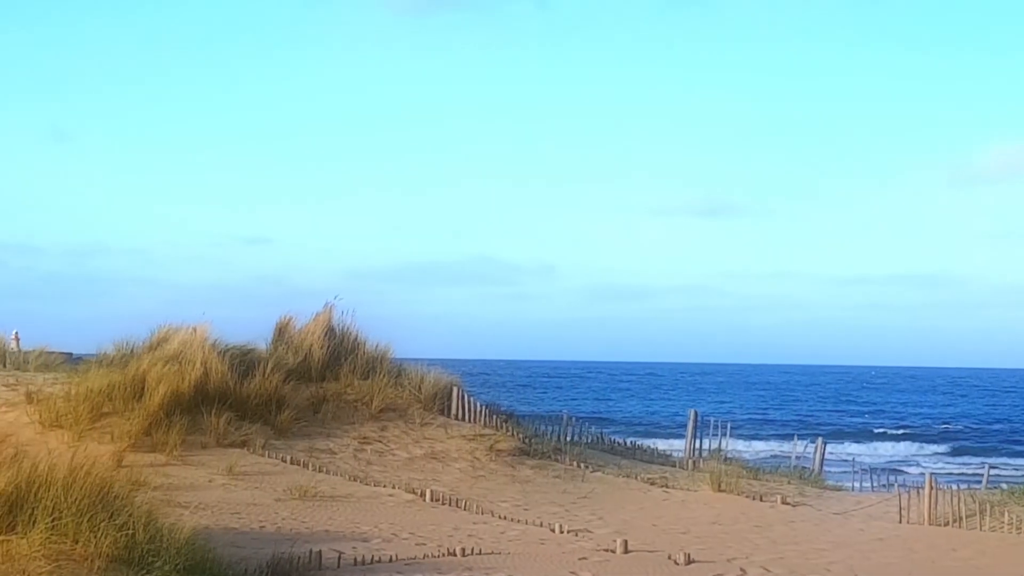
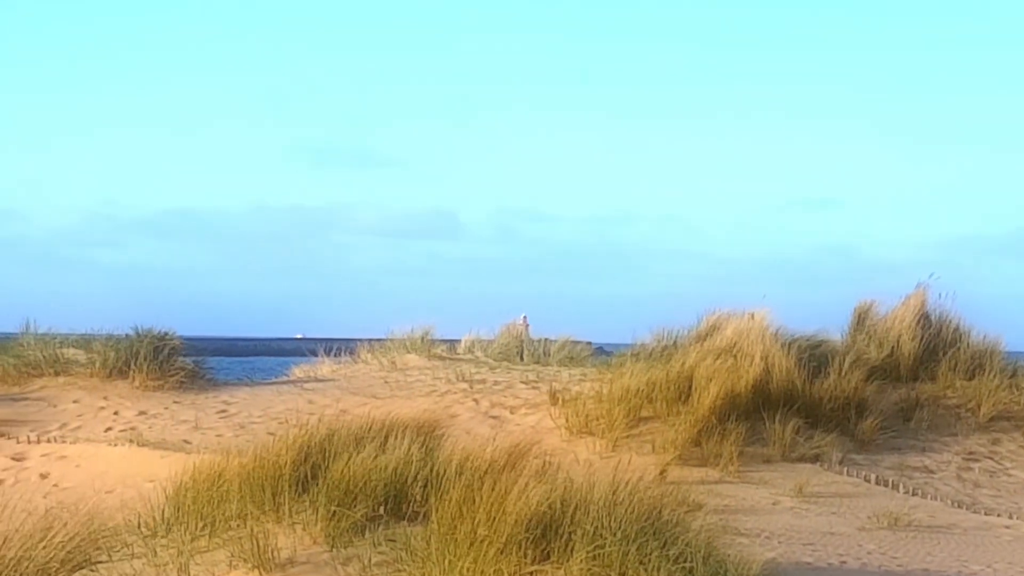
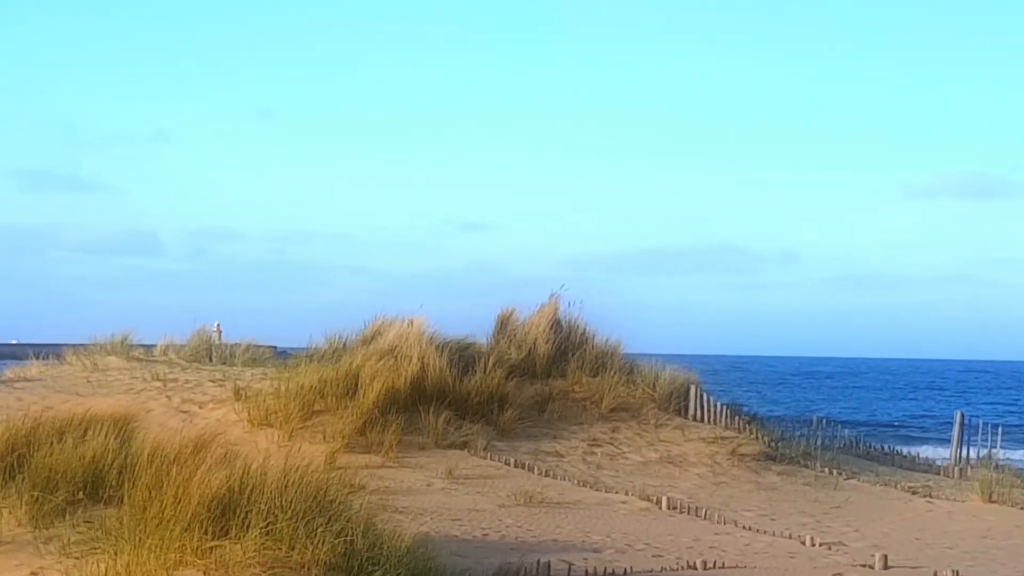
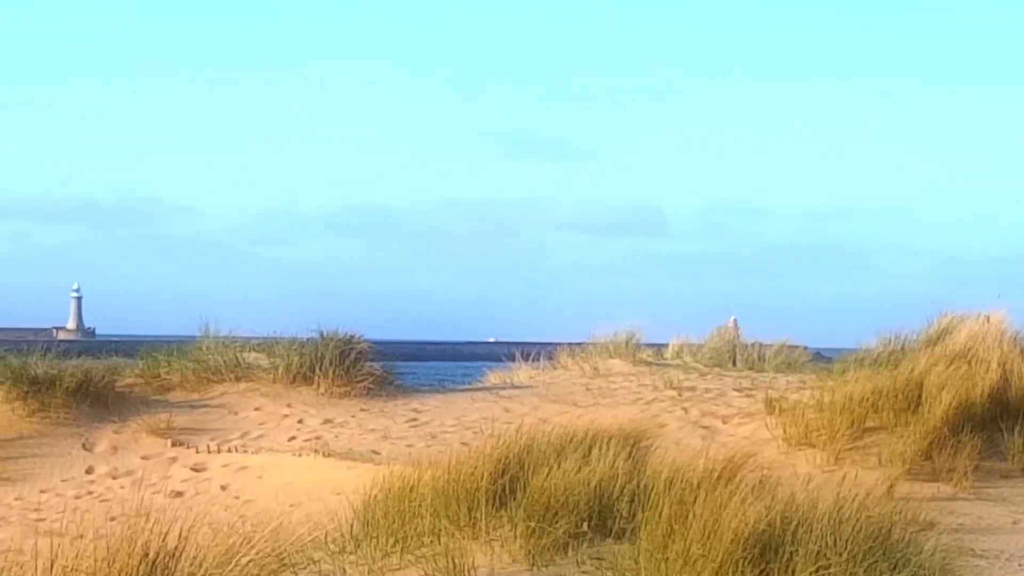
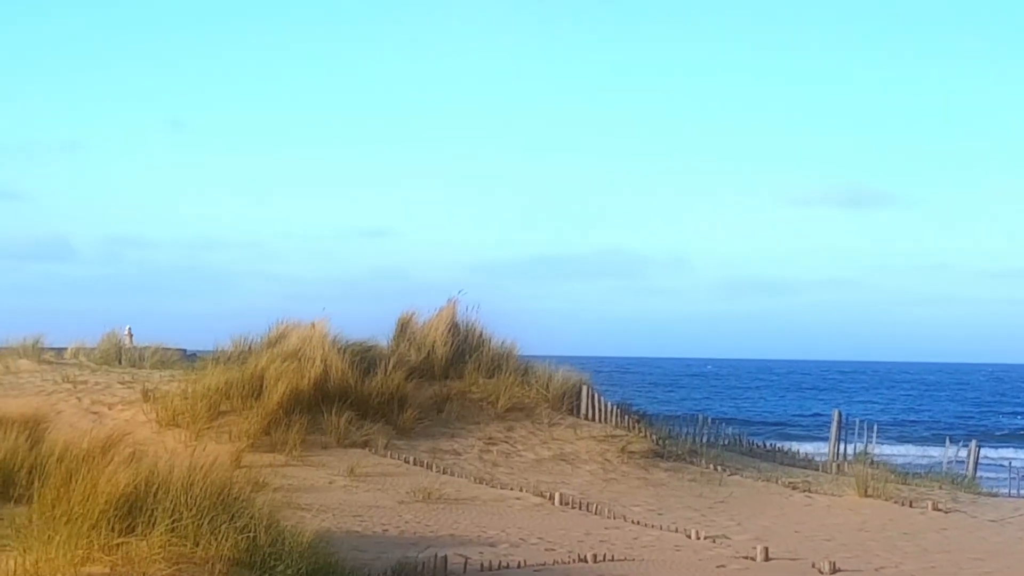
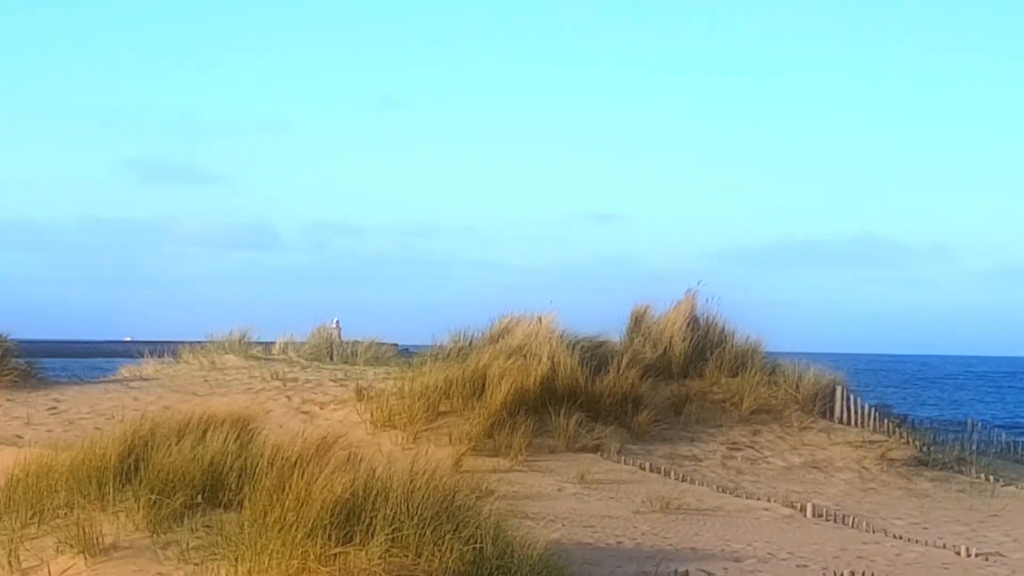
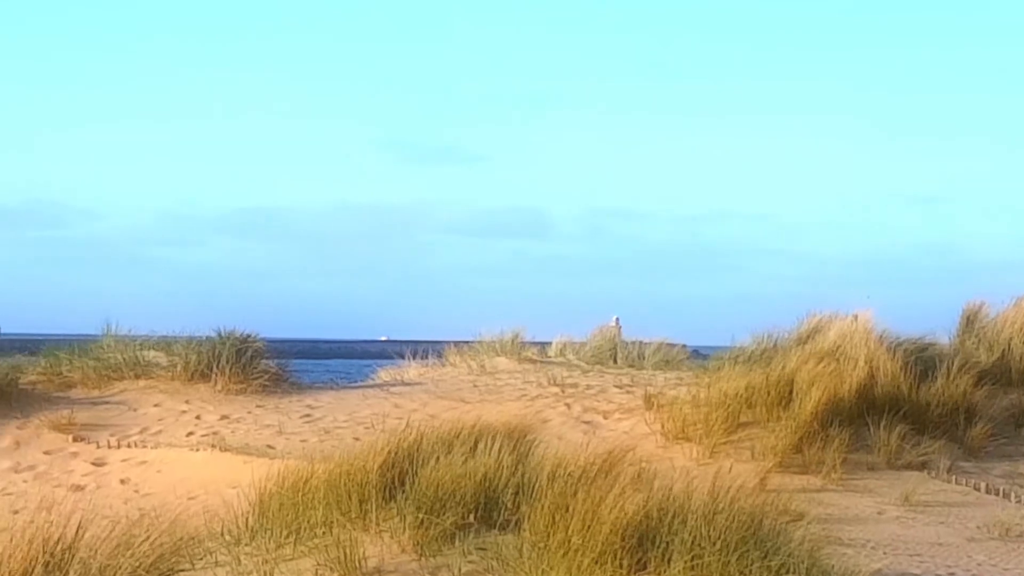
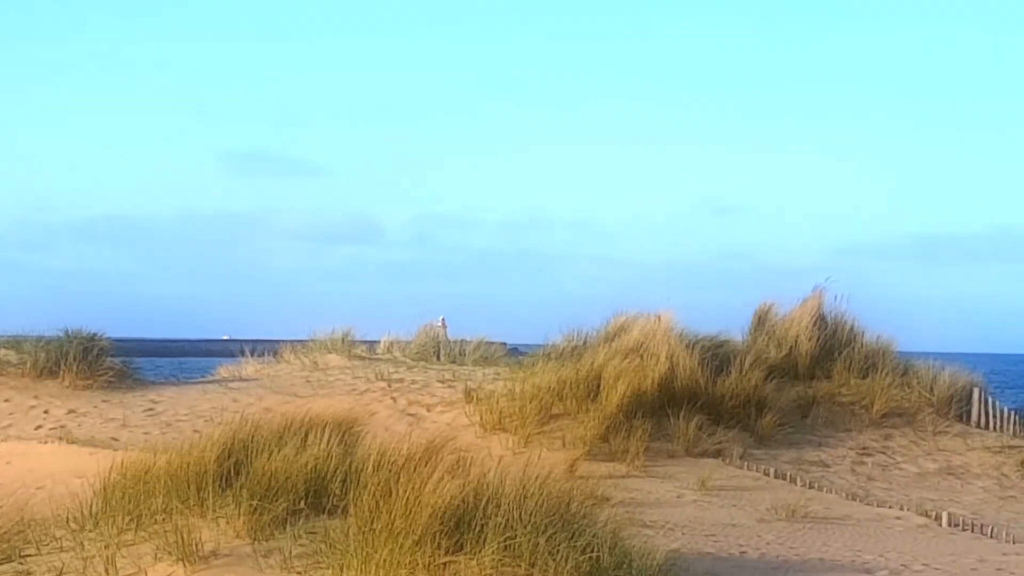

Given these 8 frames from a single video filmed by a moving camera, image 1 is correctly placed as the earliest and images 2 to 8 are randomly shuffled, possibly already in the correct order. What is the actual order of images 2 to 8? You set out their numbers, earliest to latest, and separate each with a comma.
5, 3, 6, 8, 2, 7, 4
